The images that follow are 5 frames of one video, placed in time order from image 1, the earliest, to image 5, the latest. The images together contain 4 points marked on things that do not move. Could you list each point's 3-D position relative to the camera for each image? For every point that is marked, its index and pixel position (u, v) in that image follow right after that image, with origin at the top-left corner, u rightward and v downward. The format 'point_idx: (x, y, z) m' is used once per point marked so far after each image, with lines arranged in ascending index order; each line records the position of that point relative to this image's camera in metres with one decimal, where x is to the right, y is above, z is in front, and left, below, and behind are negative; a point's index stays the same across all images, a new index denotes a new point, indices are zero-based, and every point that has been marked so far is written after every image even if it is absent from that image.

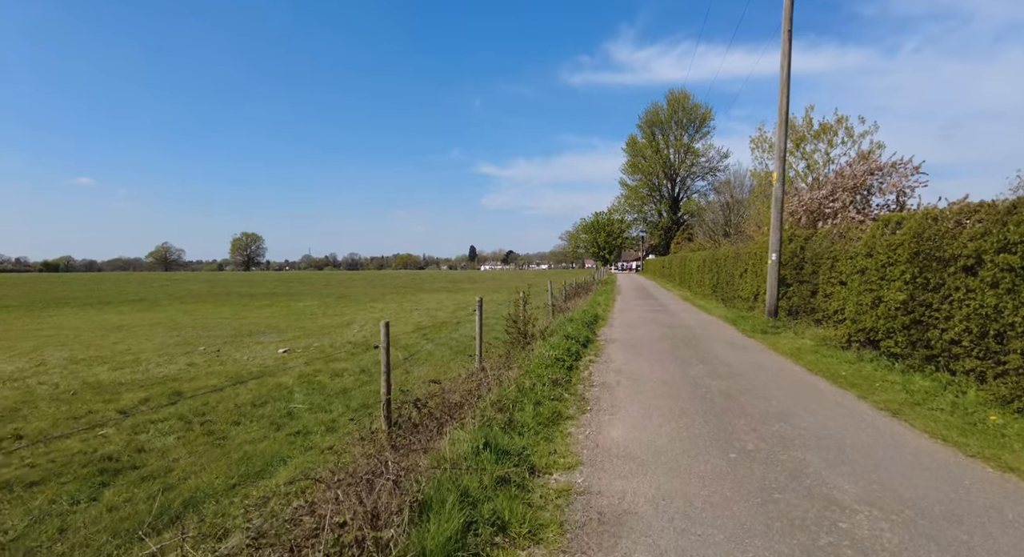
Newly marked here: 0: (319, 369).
0: (-4.1, -1.9, +11.9) m
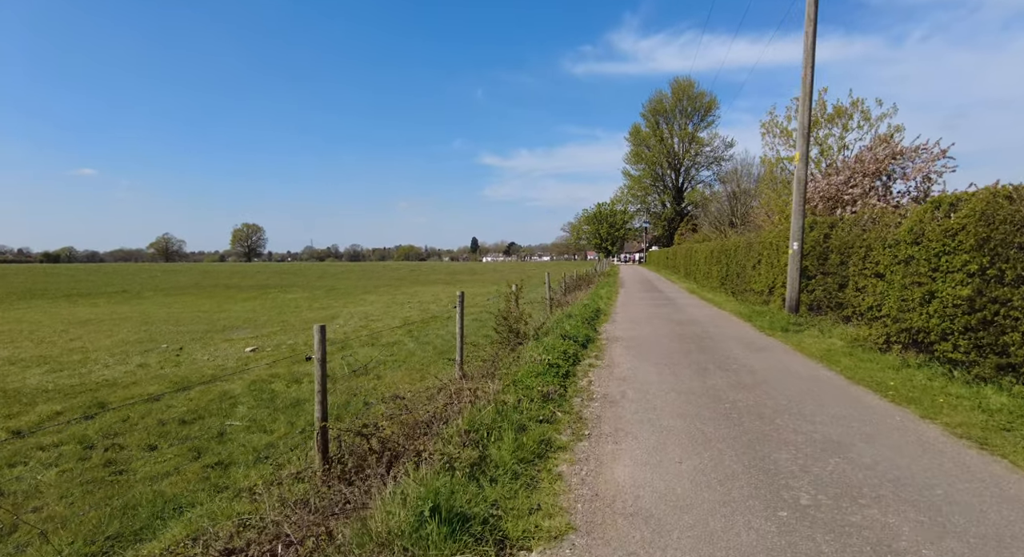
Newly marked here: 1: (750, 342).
0: (-4.3, -1.8, +10.4) m
1: (+5.2, -1.4, +12.2) m
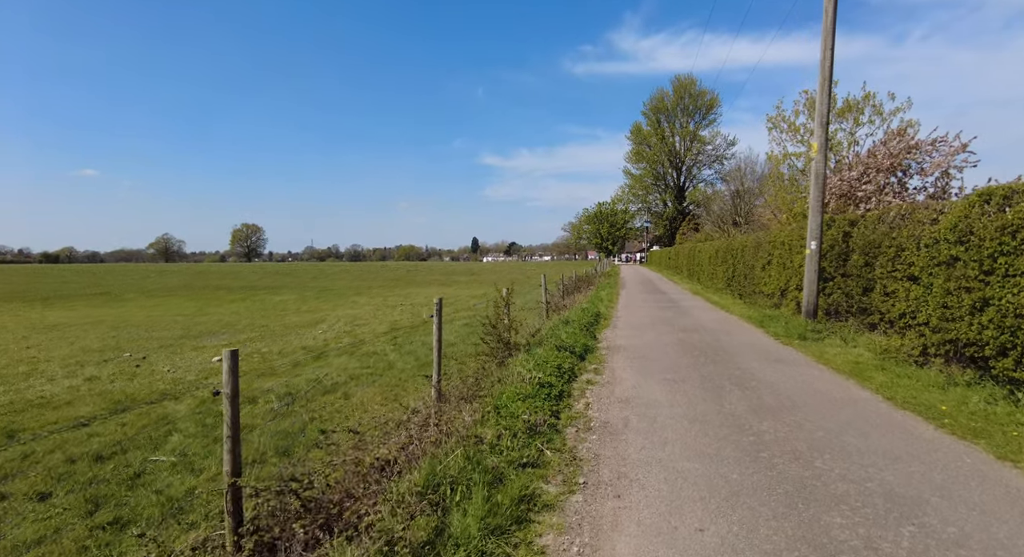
0: (-4.5, -1.8, +9.3) m
1: (+5.0, -1.4, +11.0) m
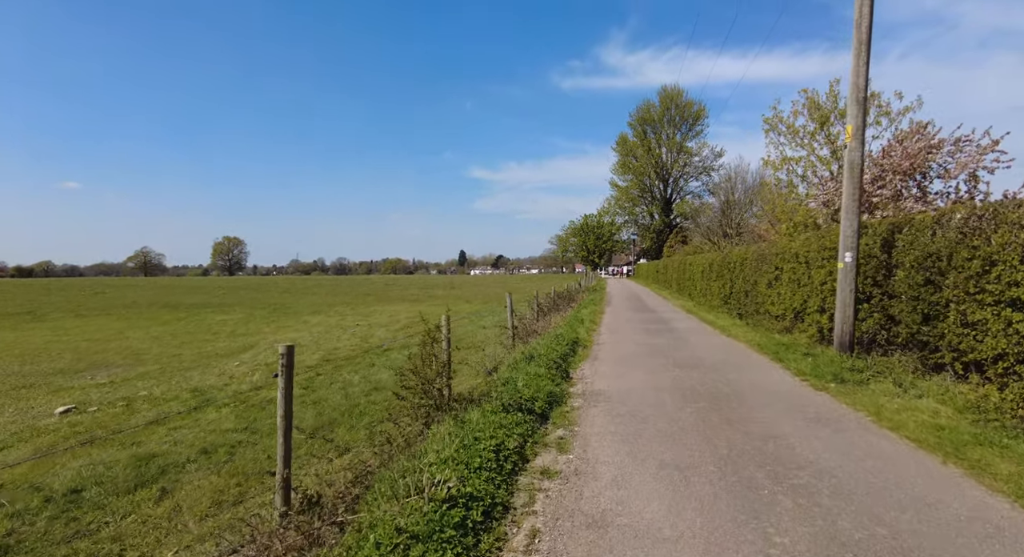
0: (-5.4, -2.2, +6.0) m
1: (+4.1, -1.8, +7.9) m
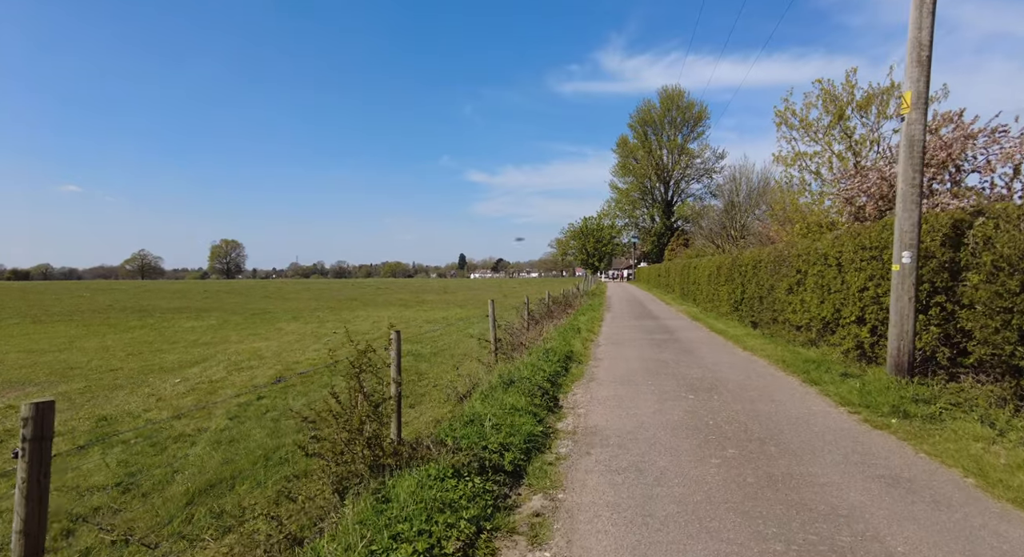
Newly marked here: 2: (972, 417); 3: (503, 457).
0: (-5.8, -2.2, +4.0) m
1: (+3.7, -1.8, +5.9) m
2: (+5.5, -1.6, +6.6) m
3: (-0.1, -1.7, +5.6) m
